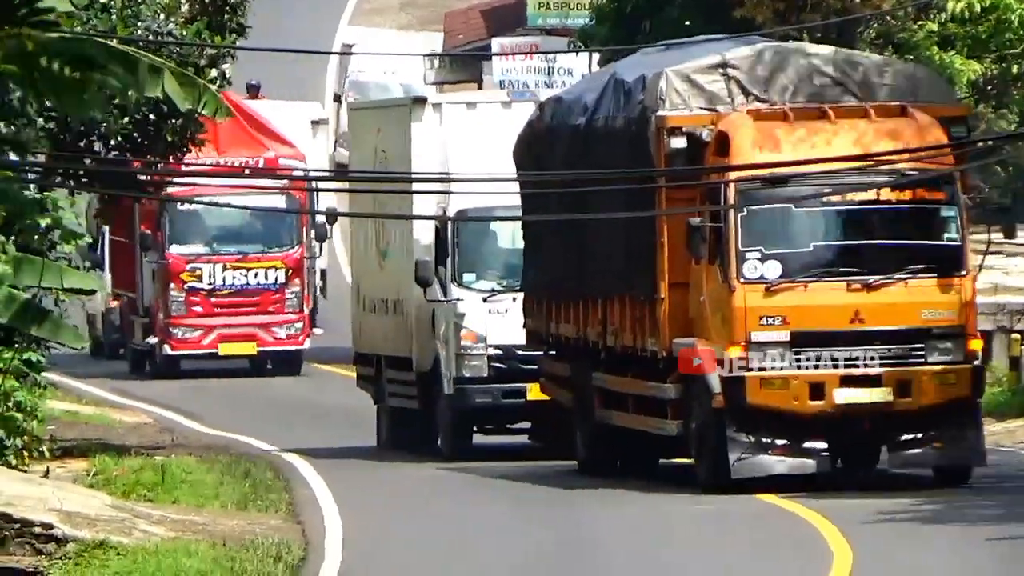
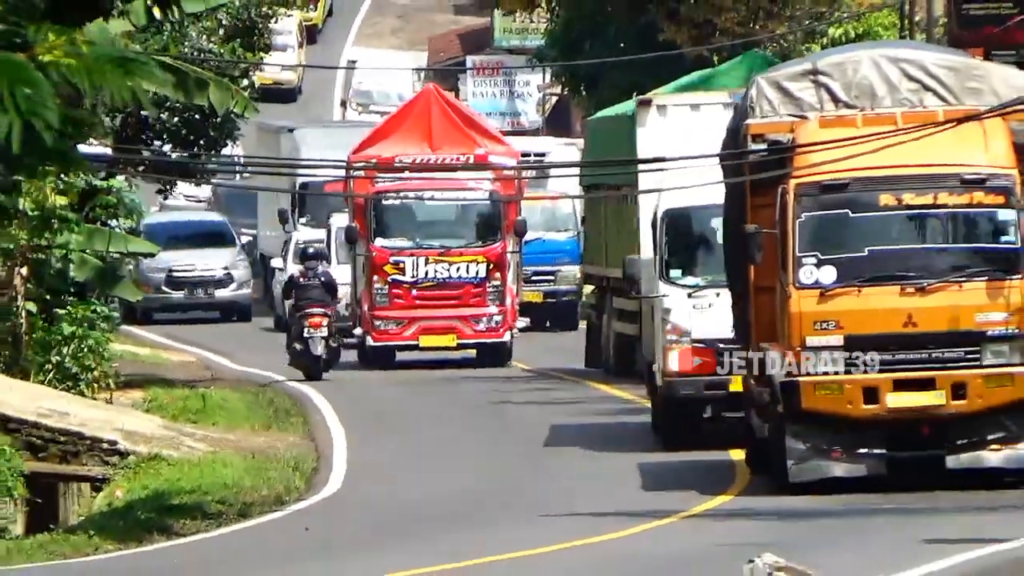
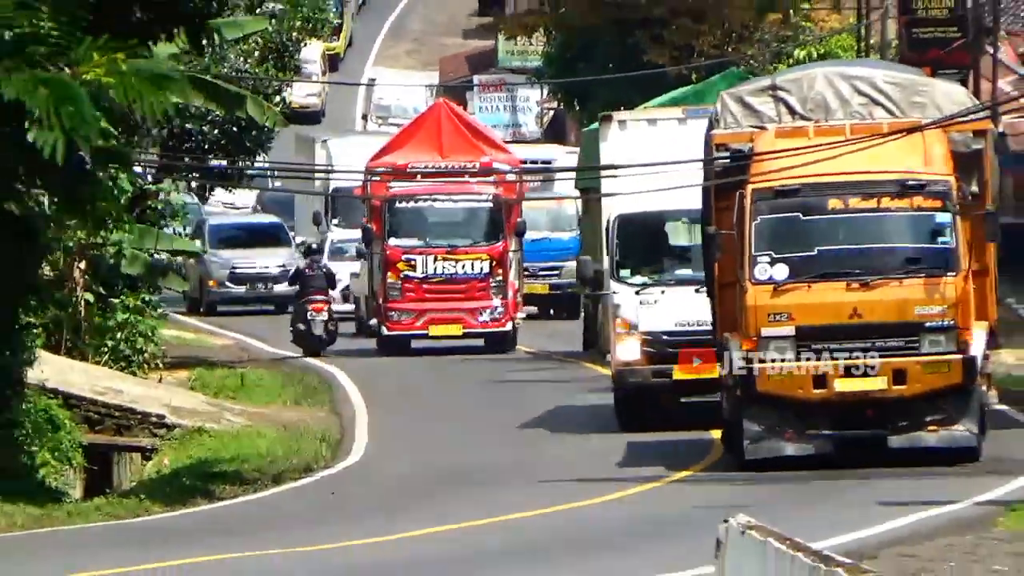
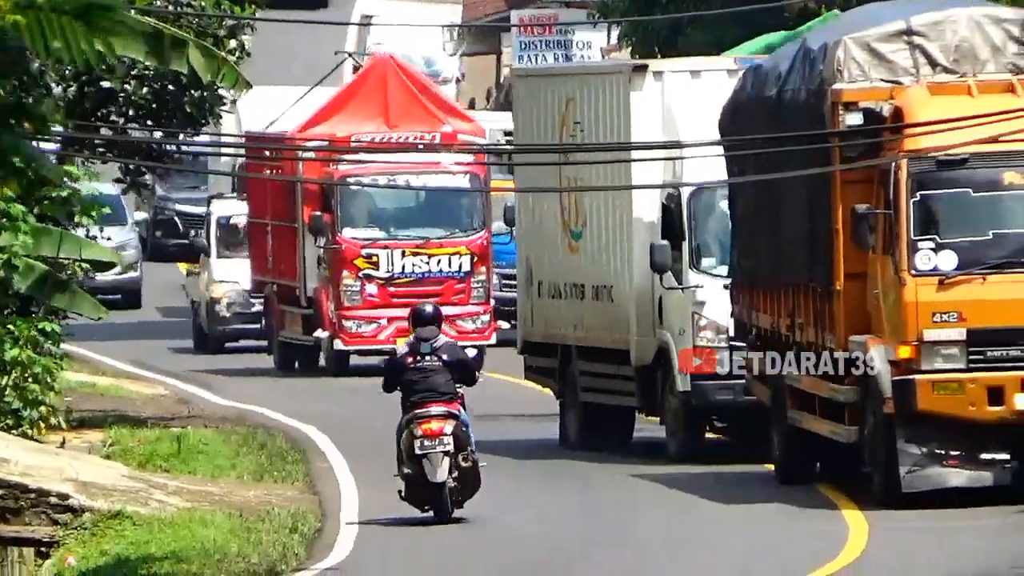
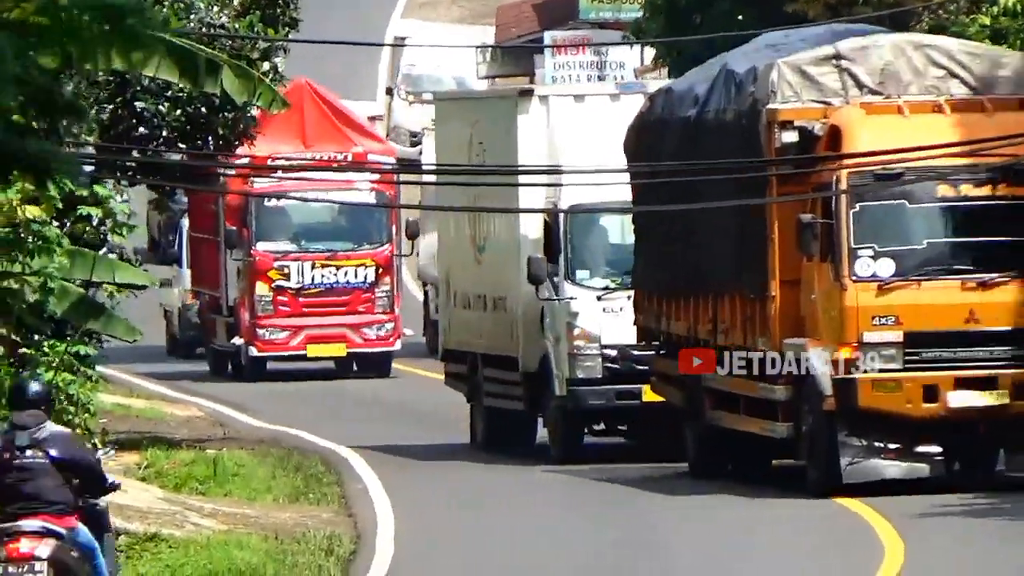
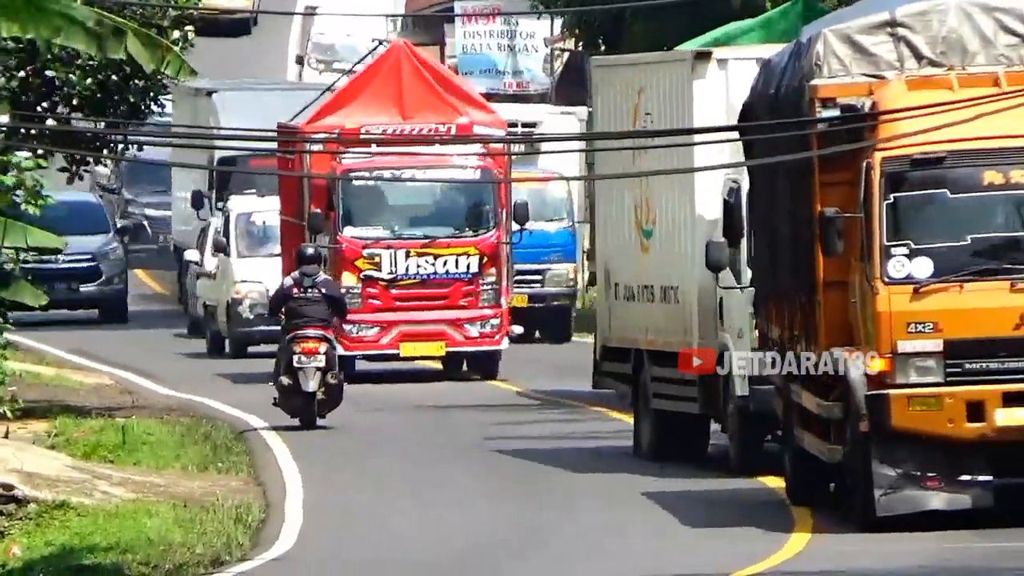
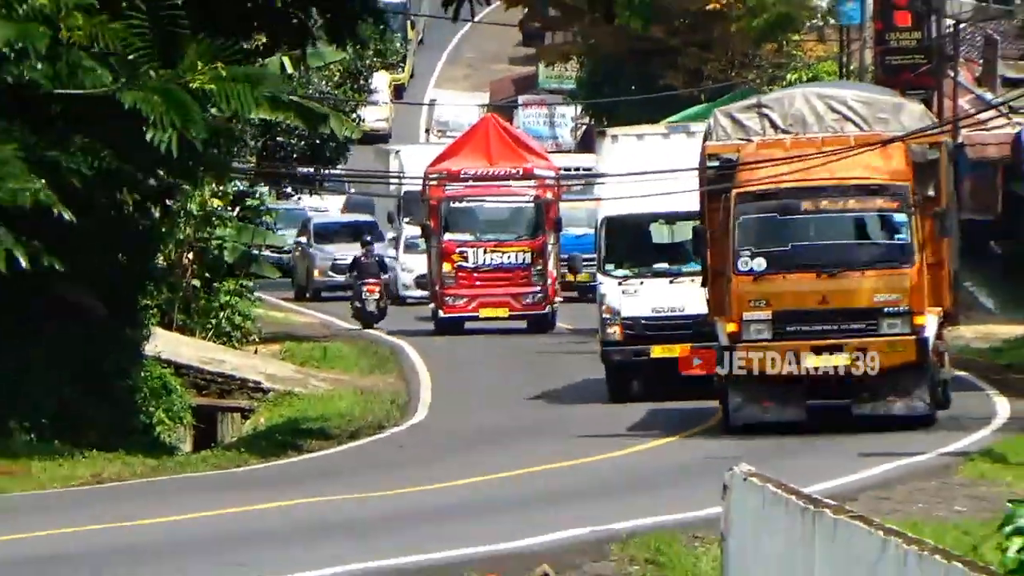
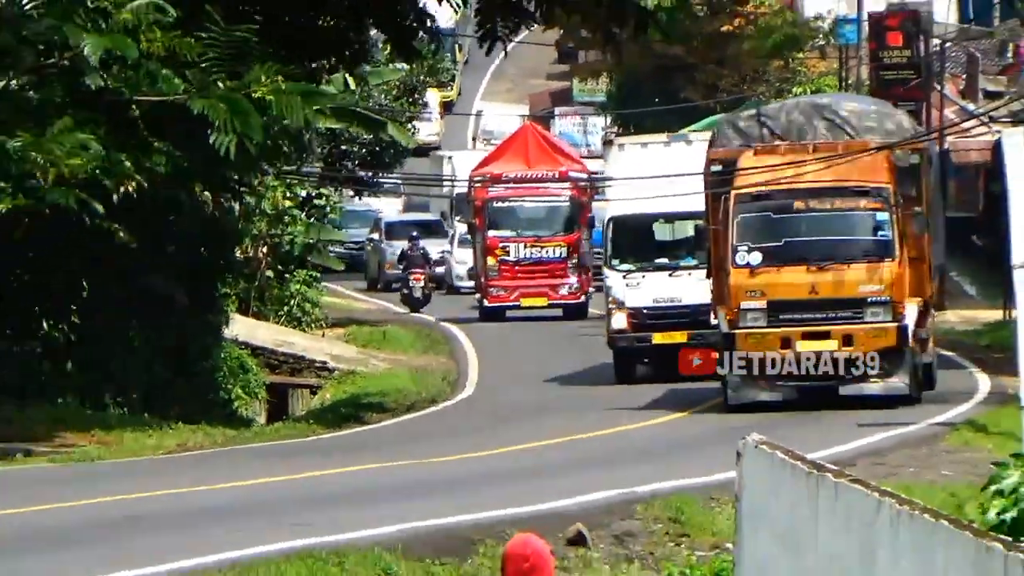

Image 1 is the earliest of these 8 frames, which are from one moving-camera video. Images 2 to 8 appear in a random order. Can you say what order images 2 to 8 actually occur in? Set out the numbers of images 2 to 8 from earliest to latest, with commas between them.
5, 4, 6, 2, 3, 7, 8
